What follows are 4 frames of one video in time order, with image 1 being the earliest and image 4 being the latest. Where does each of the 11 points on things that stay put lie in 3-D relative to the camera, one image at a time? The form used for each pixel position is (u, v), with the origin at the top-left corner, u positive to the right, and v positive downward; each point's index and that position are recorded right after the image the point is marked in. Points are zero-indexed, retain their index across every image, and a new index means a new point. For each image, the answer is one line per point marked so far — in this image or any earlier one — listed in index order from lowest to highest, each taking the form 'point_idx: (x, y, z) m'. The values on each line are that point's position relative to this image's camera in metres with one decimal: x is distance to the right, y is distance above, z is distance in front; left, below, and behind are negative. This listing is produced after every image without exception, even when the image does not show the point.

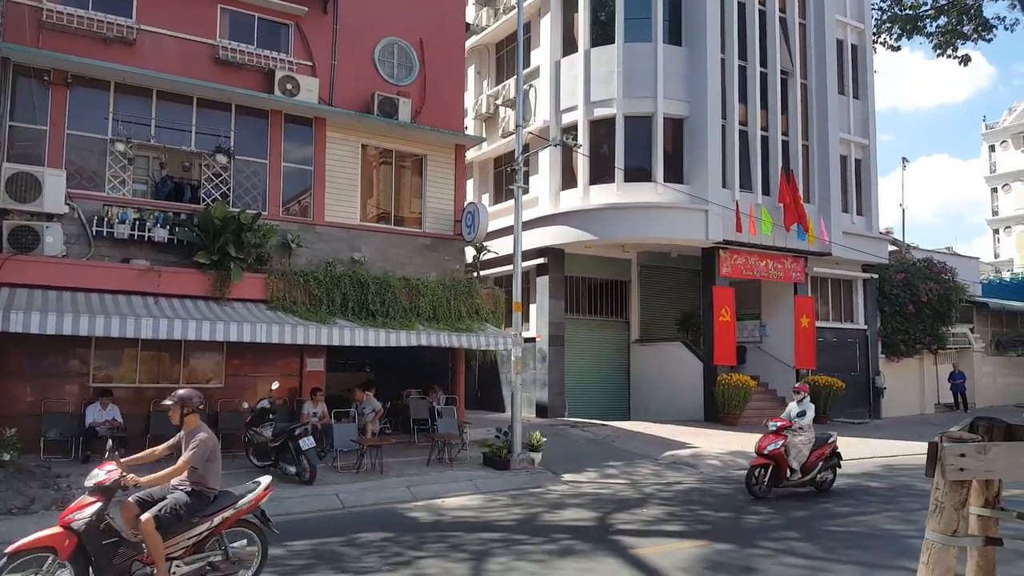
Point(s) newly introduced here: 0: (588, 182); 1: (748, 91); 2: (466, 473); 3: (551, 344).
0: (+2.0, +2.7, +18.6) m
1: (+6.3, +5.2, +19.4) m
2: (-0.7, -3.0, +11.6) m
3: (+1.1, -1.5, +19.2) m
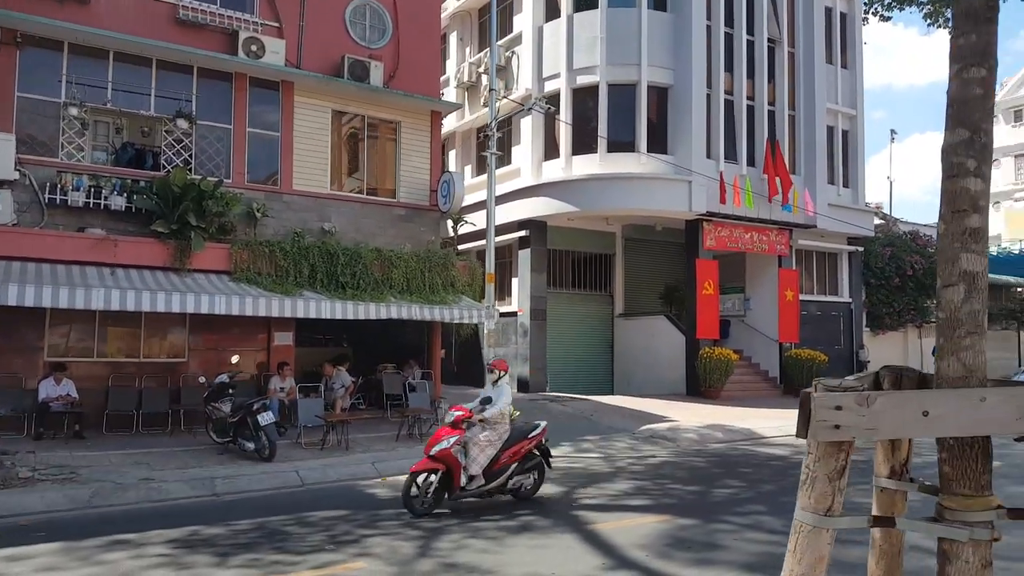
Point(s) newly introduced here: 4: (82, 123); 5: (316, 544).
0: (+1.4, +3.4, +18.1) m
1: (+5.8, +5.9, +18.8) m
2: (-1.2, -2.5, +11.2) m
3: (+0.6, -0.8, +18.8) m
4: (-7.5, +2.9, +12.7) m
5: (-1.7, -2.2, +6.2) m
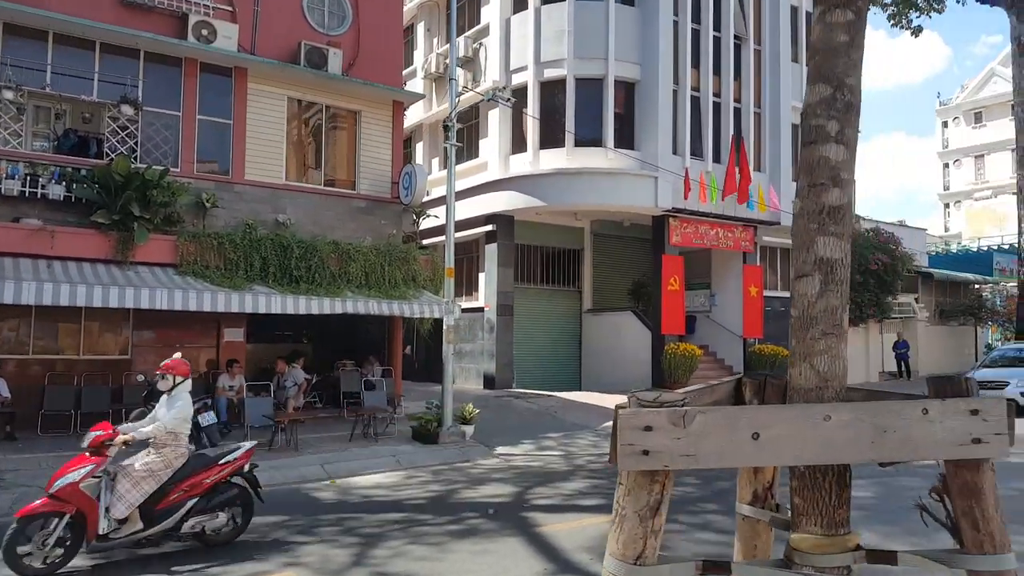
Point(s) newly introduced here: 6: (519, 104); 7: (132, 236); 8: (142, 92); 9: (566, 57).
0: (+0.6, +3.5, +17.8) m
1: (+4.9, +6.0, +18.7) m
2: (-1.8, -2.4, +10.9) m
3: (-0.4, -0.7, +18.4) m
4: (-8.2, +3.0, +12.0) m
5: (-2.1, -2.1, +5.8) m
6: (+0.1, +4.6, +18.2) m
7: (-6.2, +0.8, +11.9) m
8: (-6.6, +3.5, +12.9) m
9: (+1.3, +5.6, +17.6) m
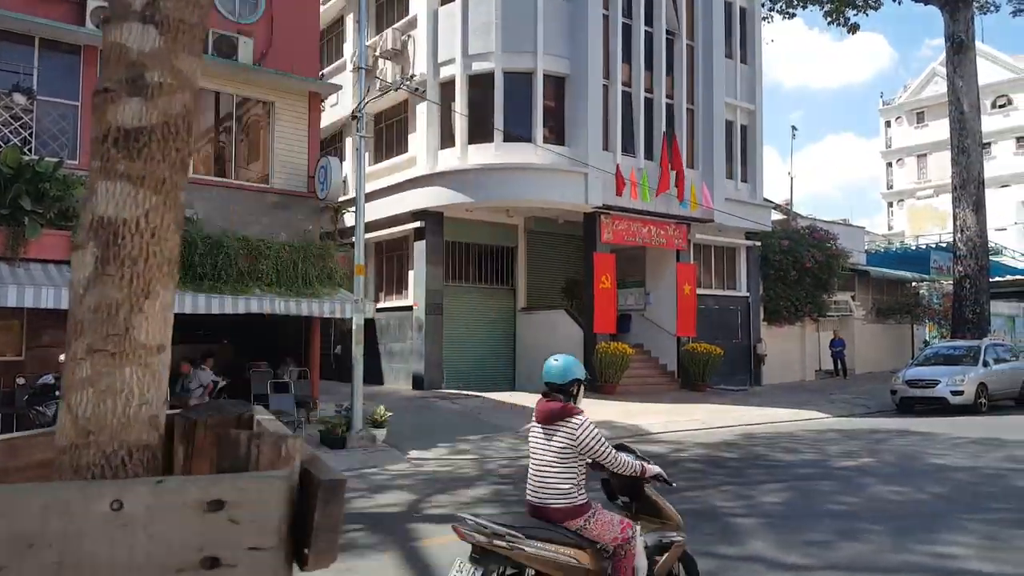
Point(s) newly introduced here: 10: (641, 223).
0: (-1.2, +3.6, +17.5) m
1: (+3.1, +6.1, +18.6) m
2: (-3.2, -2.4, +10.5) m
3: (-2.1, -0.6, +18.1) m
4: (-9.6, +3.0, +11.3) m
5: (-3.2, -2.1, +5.4) m
6: (-1.6, +4.7, +17.9) m
7: (-7.6, +0.9, +11.2) m
8: (-8.0, +3.5, +12.2) m
9: (-0.4, +5.7, +17.3) m
10: (+3.3, +1.7, +18.7) m
